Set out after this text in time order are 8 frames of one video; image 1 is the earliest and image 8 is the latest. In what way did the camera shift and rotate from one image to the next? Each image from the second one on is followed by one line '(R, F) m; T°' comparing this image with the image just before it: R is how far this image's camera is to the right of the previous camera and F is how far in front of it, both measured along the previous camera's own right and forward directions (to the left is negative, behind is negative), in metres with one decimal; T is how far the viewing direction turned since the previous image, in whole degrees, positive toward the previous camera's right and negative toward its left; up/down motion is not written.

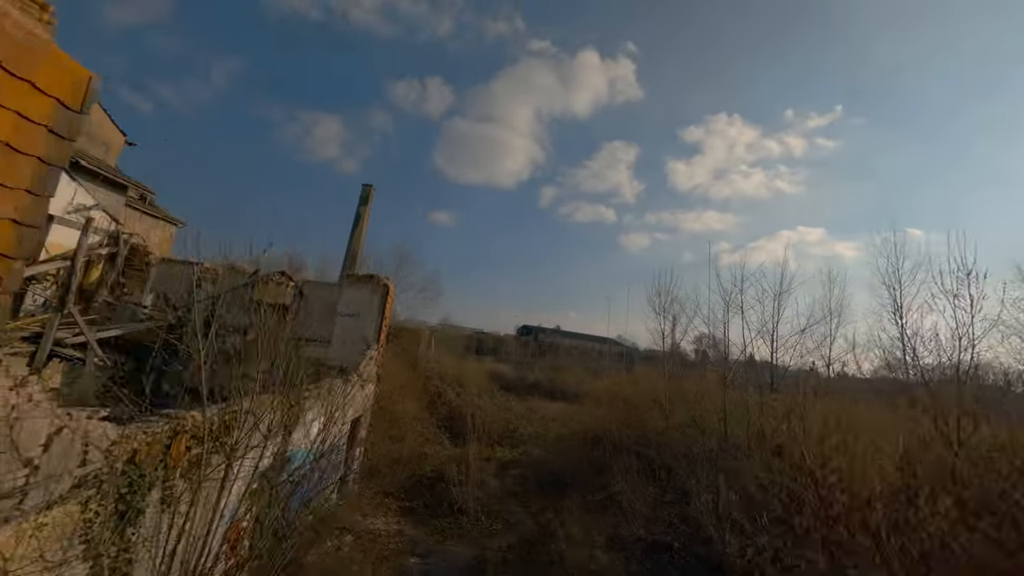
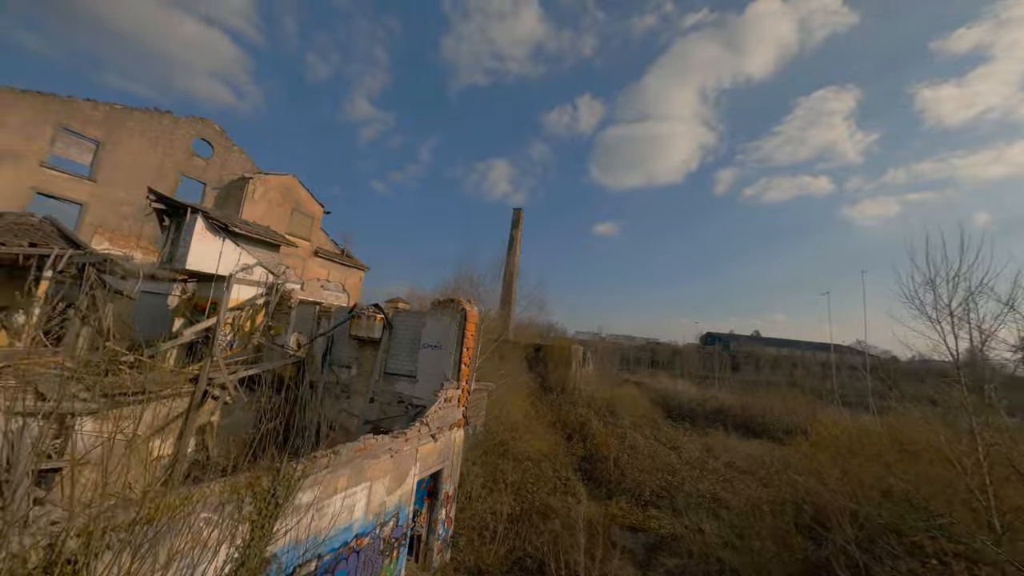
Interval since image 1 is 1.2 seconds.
(+1.3, +3.1) m; -27°
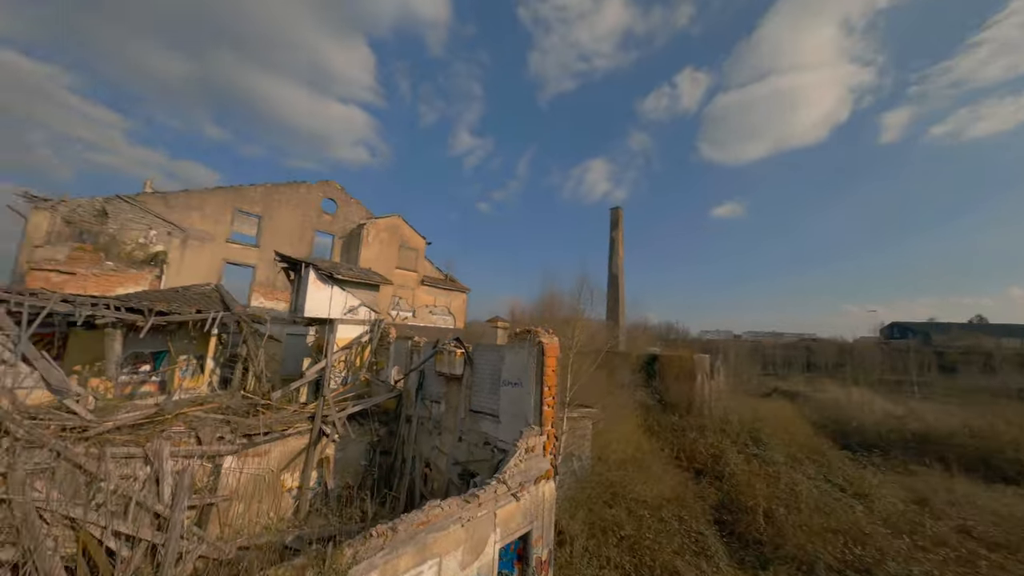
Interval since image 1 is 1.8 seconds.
(+0.6, +1.2) m; -18°
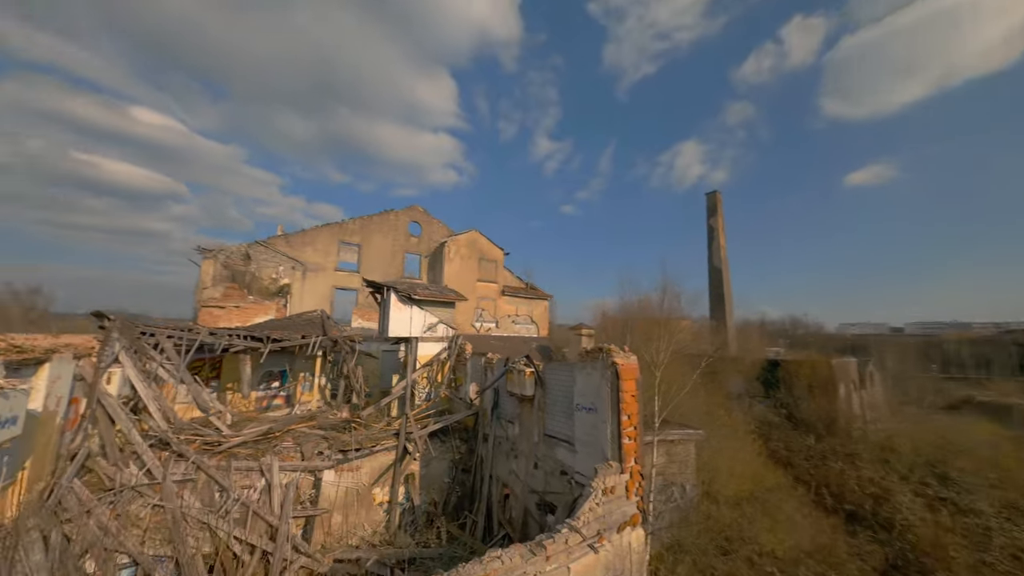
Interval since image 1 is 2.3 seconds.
(+0.5, +0.7) m; -15°
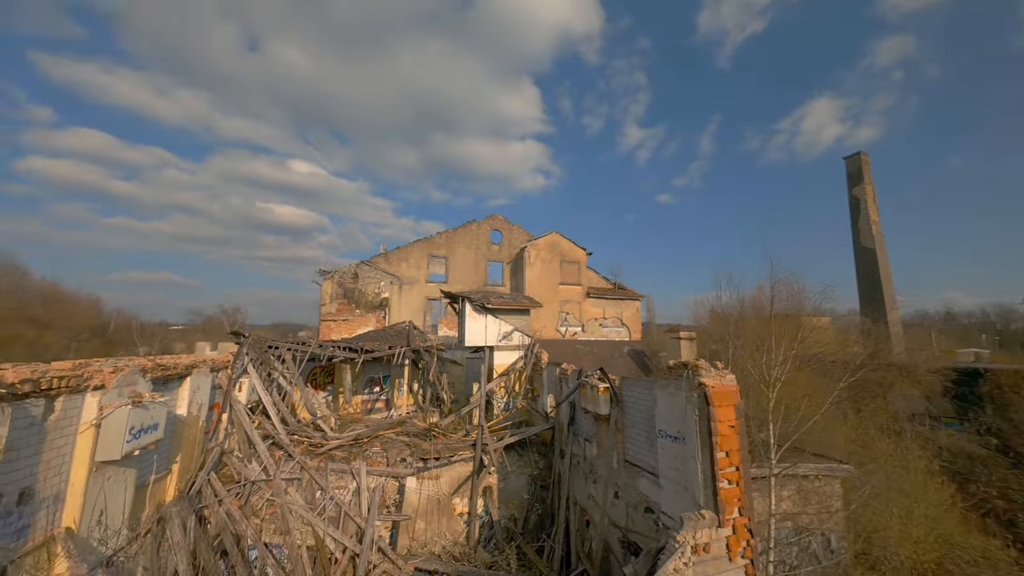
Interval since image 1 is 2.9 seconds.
(+0.6, +0.7) m; -16°
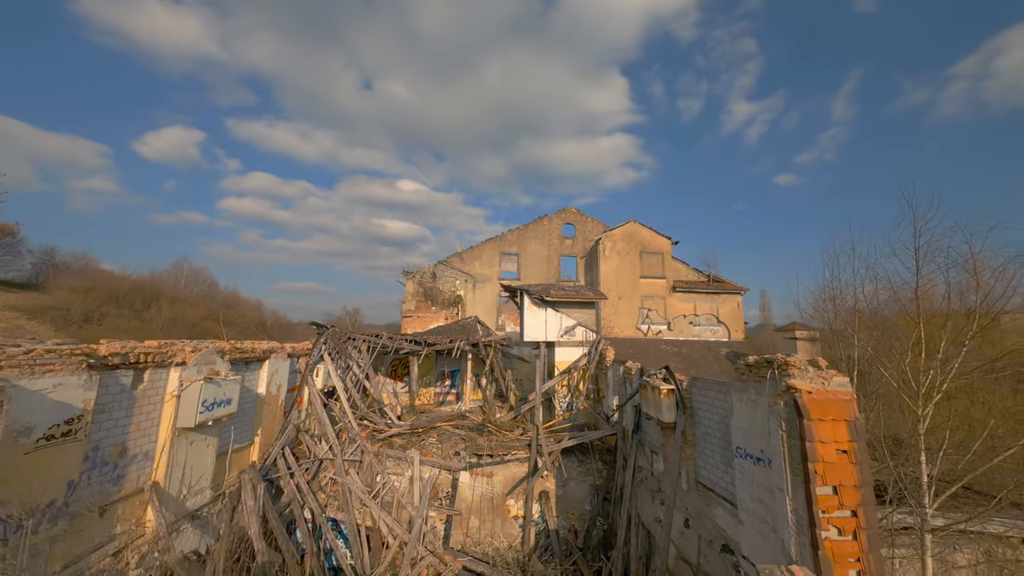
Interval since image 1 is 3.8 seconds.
(+0.9, +0.8) m; -15°
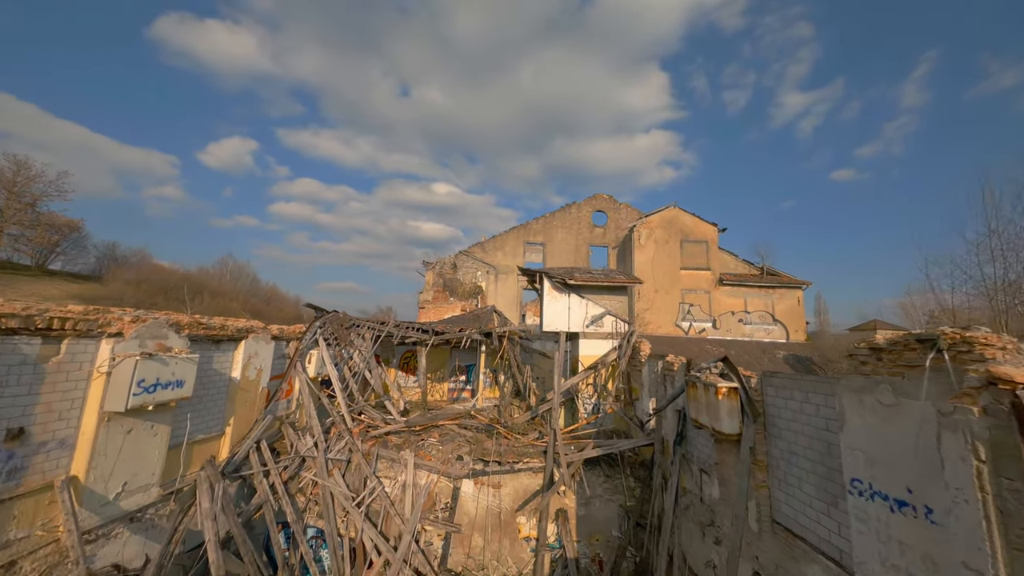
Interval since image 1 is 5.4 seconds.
(+0.4, +1.5) m; -5°
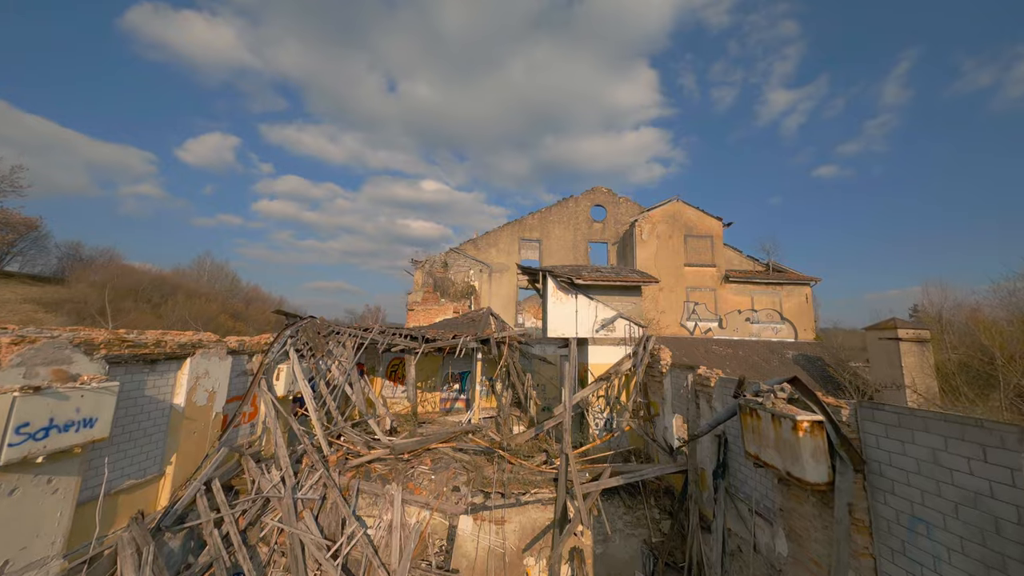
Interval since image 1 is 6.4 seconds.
(-0.3, +1.1) m; +2°
